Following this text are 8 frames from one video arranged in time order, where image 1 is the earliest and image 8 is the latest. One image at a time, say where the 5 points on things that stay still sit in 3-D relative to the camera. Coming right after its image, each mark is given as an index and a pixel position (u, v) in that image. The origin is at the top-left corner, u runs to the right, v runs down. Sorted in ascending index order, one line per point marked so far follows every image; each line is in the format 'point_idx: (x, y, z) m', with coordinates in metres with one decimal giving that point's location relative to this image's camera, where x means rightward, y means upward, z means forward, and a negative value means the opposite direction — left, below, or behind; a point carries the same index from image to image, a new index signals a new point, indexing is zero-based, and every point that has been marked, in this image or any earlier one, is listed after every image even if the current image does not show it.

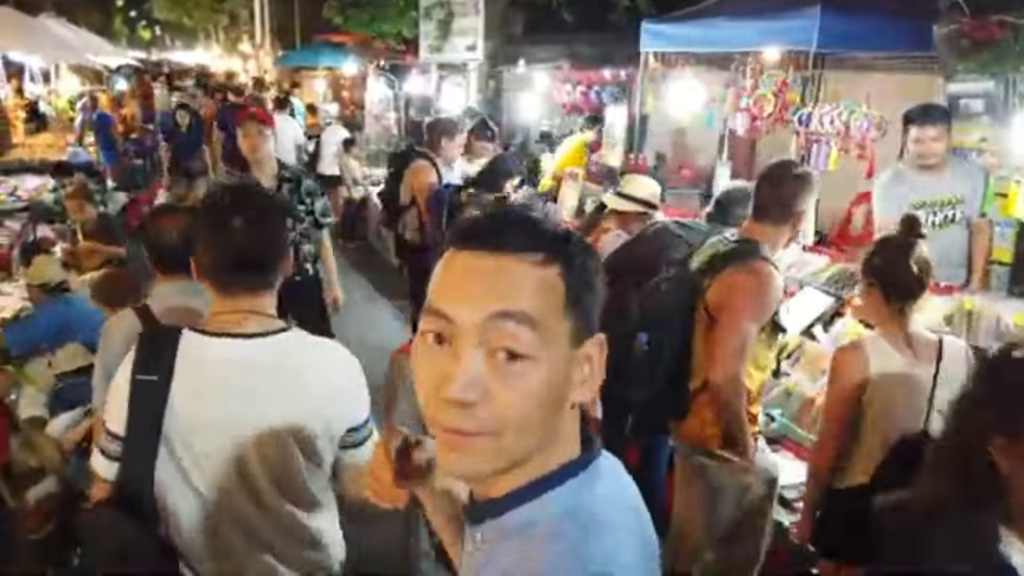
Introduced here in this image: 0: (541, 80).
0: (+0.5, +3.0, +10.9) m
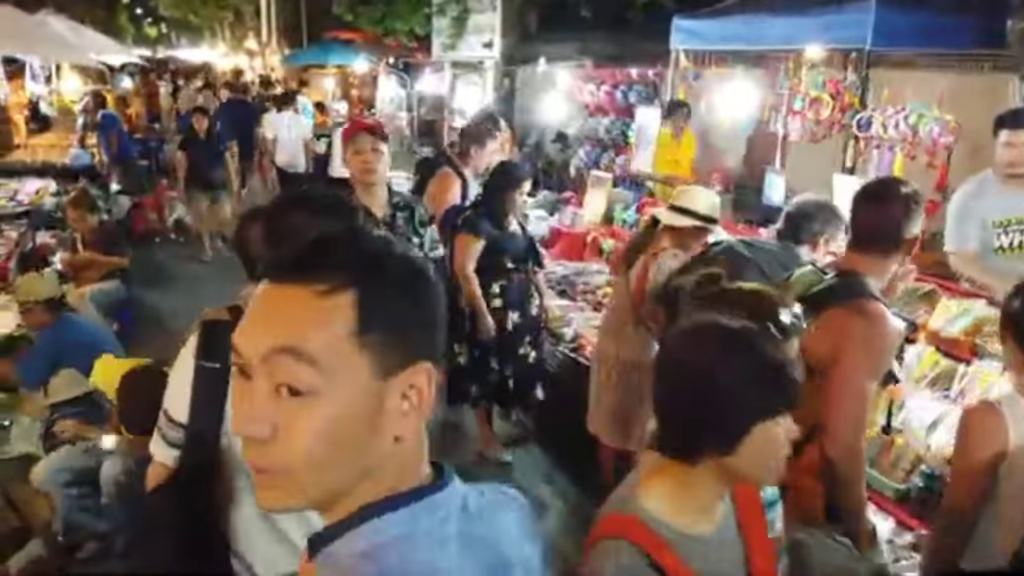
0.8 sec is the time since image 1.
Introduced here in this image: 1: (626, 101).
0: (+0.8, +2.8, +10.4) m
1: (+1.4, +2.3, +9.5) m
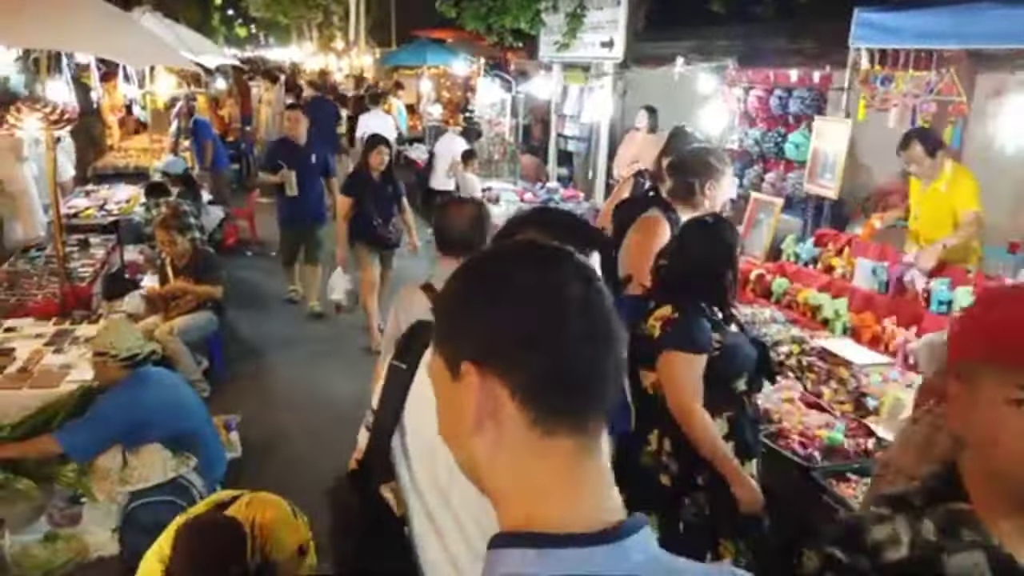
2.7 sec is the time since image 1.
0: (+2.4, +2.4, +9.1) m
1: (+2.9, +1.9, +8.1) m
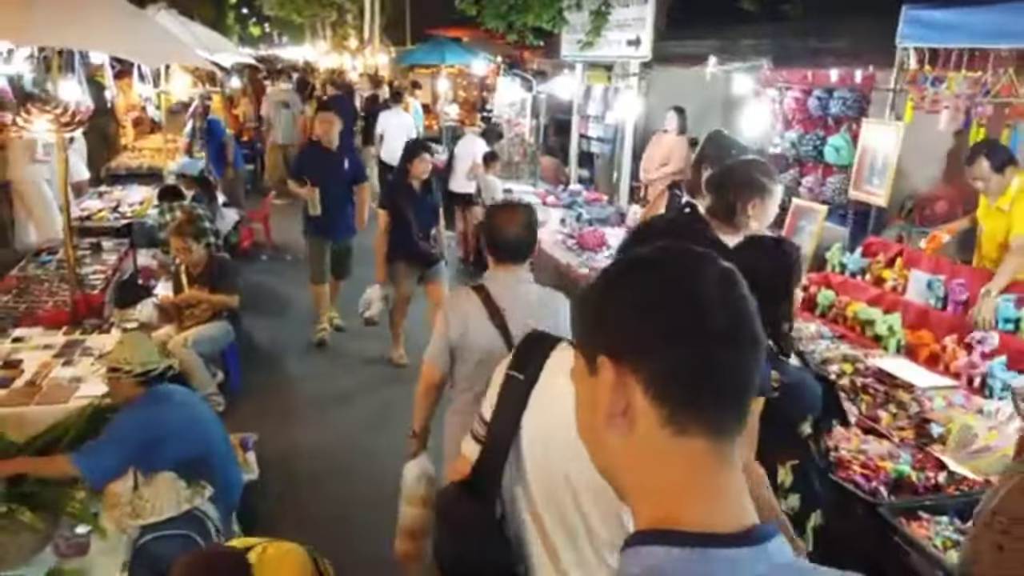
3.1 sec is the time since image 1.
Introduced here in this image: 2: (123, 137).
0: (+2.6, +2.3, +8.7) m
1: (+3.2, +1.8, +7.8) m
2: (-6.7, +2.6, +13.2) m
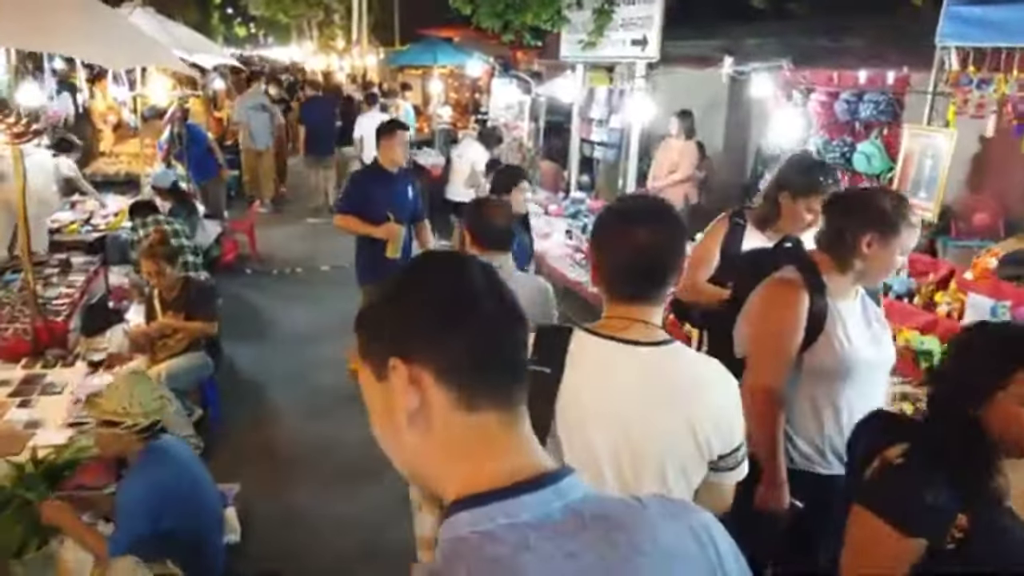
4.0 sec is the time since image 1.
0: (+2.7, +2.2, +8.2) m
1: (+3.2, +1.6, +7.2) m
2: (-6.8, +2.4, +12.5) m
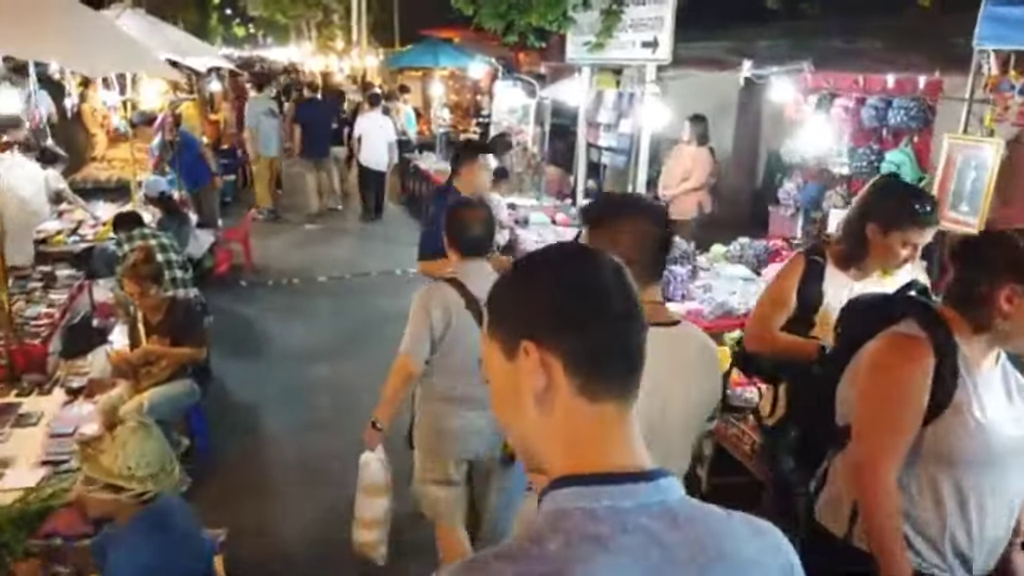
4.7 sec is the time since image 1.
0: (+2.7, +2.0, +7.8) m
1: (+3.3, +1.5, +6.8) m
2: (-6.7, +2.2, +12.1) m
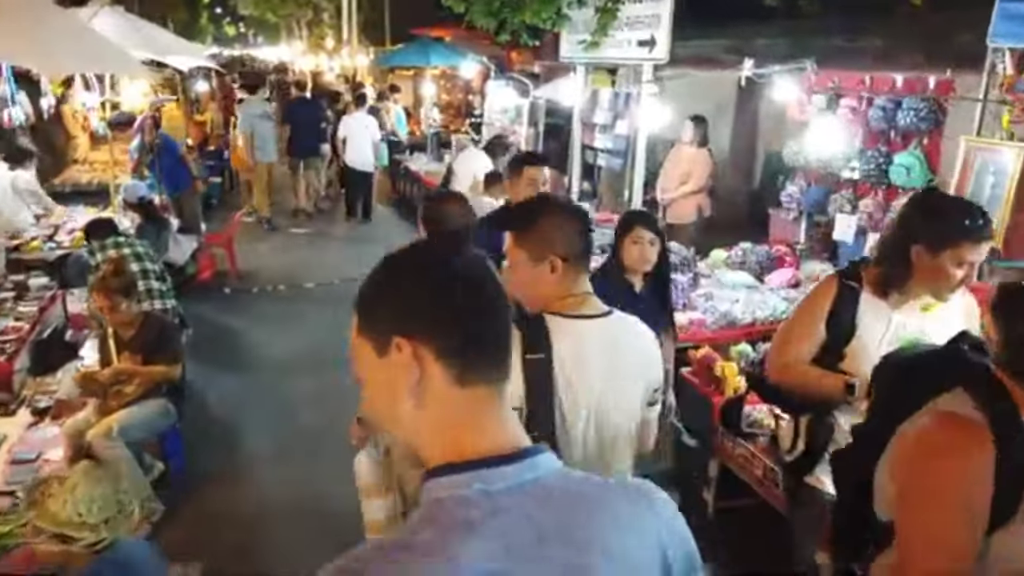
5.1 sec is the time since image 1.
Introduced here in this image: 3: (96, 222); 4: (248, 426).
0: (+2.7, +2.0, +7.5) m
1: (+3.2, +1.4, +6.6) m
2: (-6.8, +2.1, +11.8) m
3: (-3.6, +0.6, +6.6) m
4: (-2.1, -1.1, +5.9) m
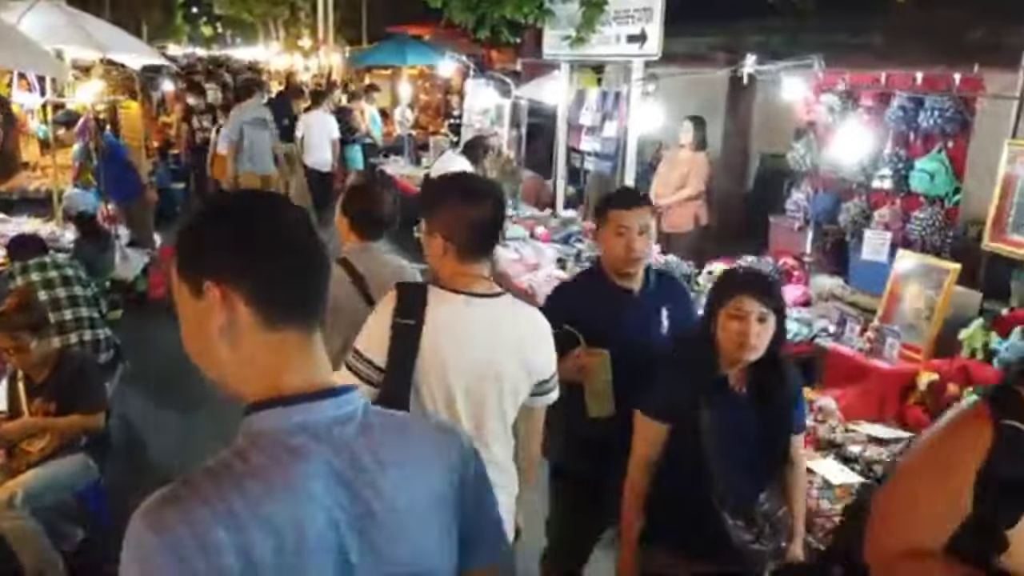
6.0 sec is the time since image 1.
0: (+2.5, +1.8, +6.9) m
1: (+3.0, +1.3, +6.0) m
2: (-7.1, +1.9, +10.9) m
3: (-3.7, +0.4, +5.8) m
4: (-2.2, -1.3, +5.2) m
